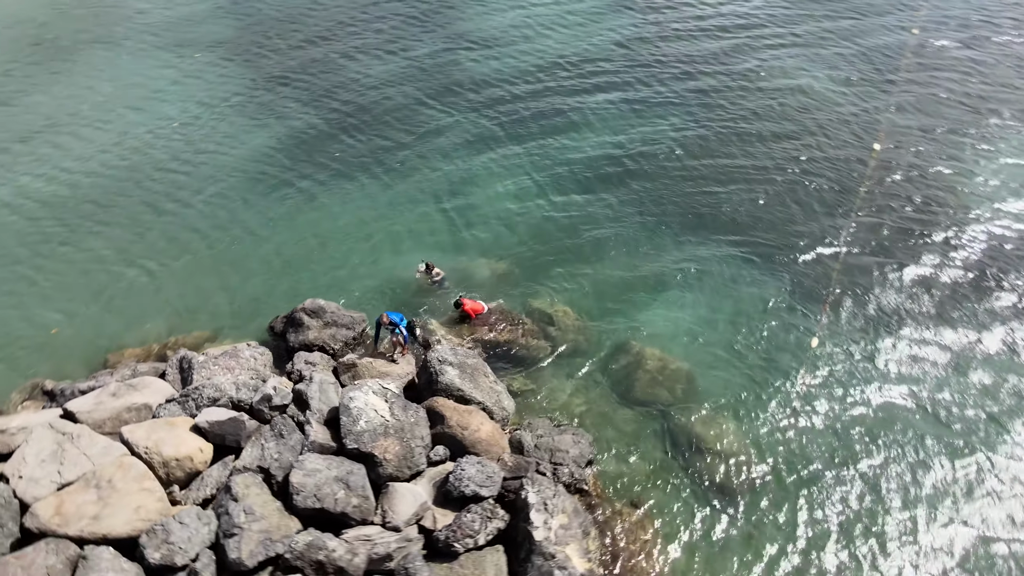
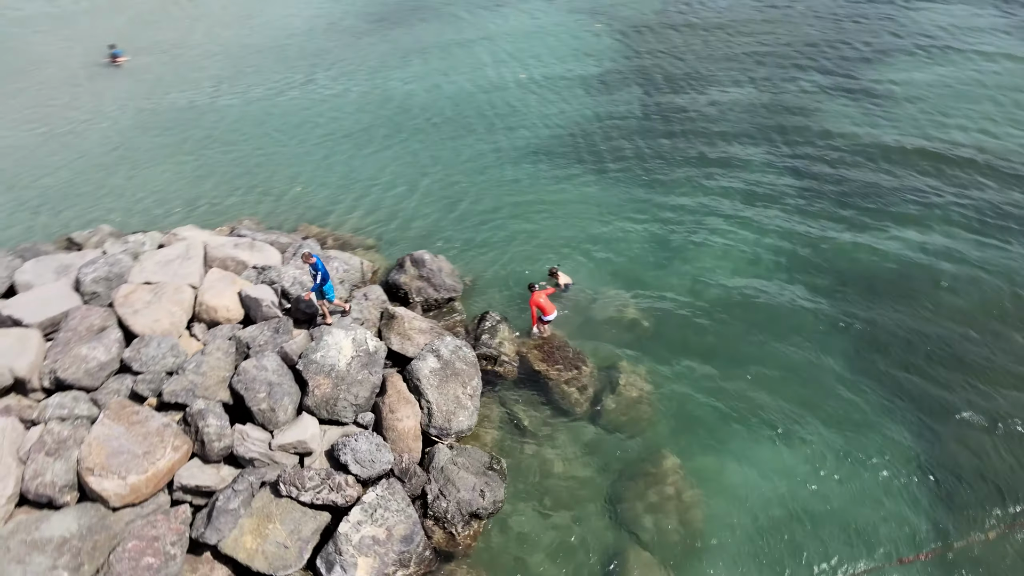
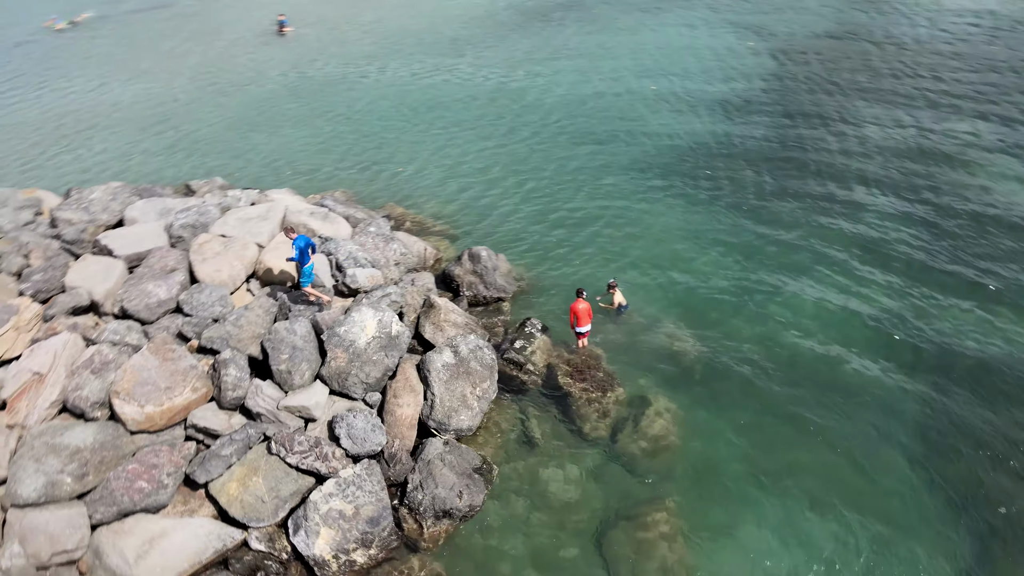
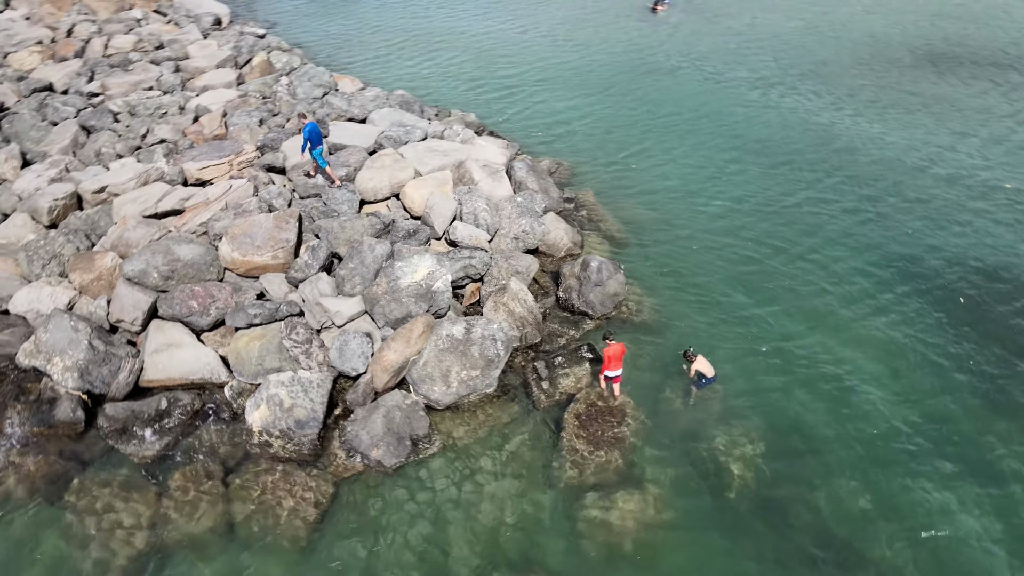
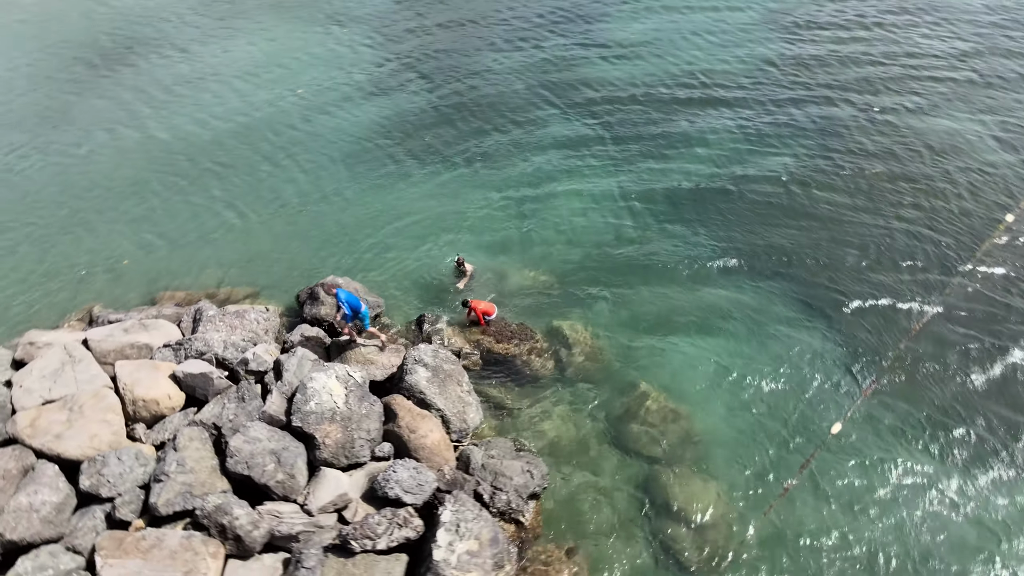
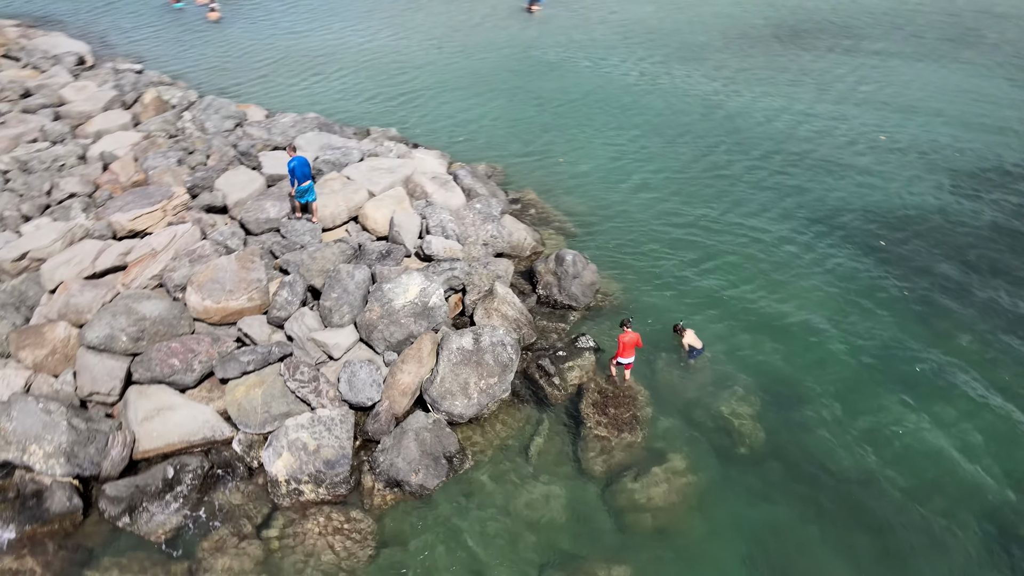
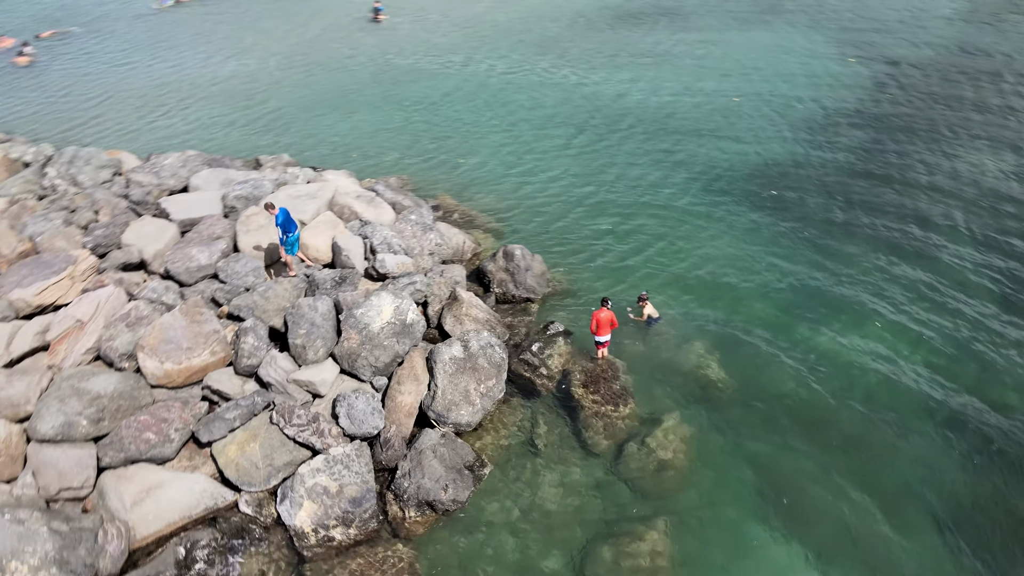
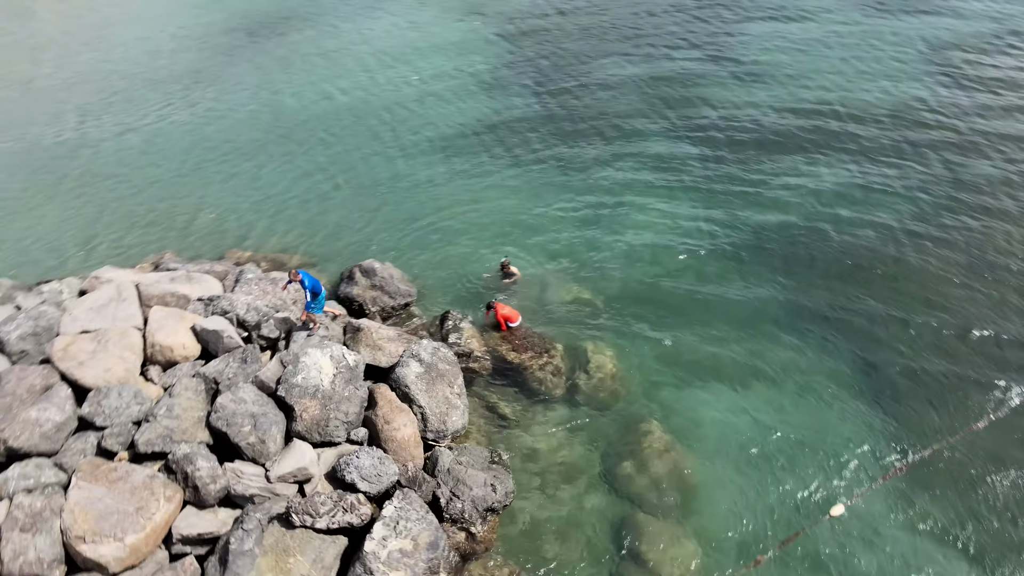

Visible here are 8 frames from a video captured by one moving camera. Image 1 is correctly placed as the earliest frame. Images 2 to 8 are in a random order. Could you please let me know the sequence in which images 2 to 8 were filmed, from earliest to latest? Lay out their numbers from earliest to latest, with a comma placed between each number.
5, 8, 2, 3, 7, 6, 4
